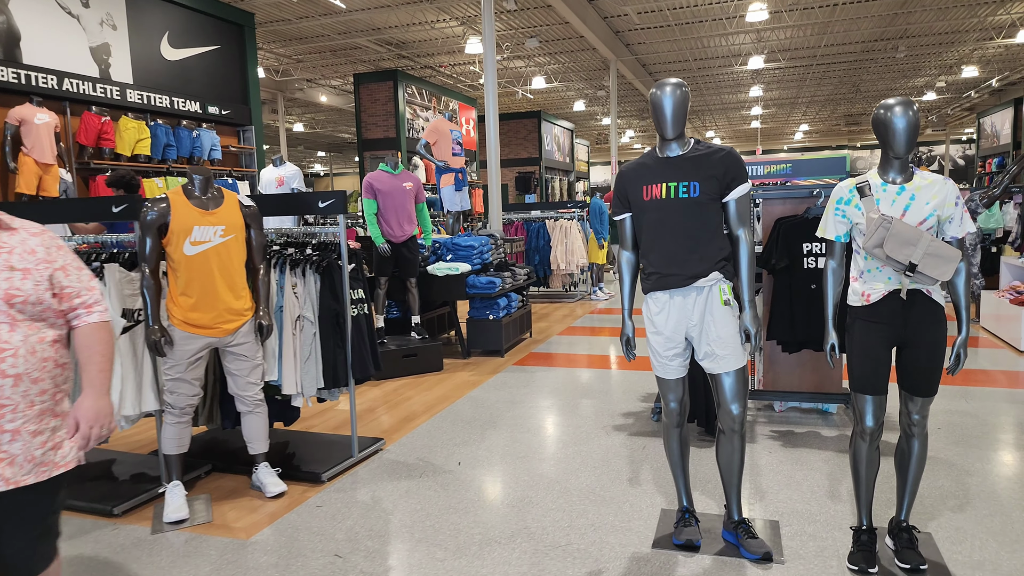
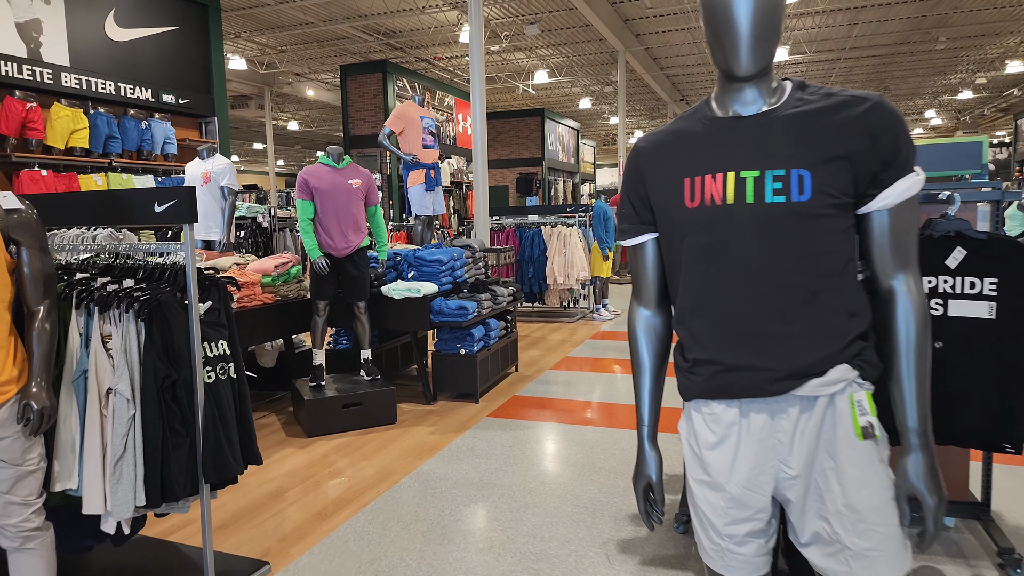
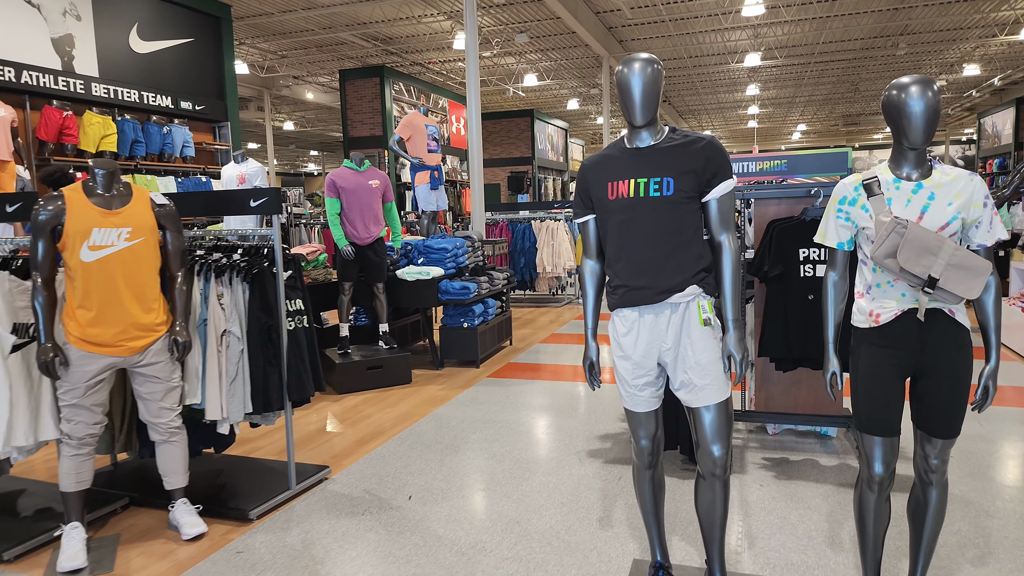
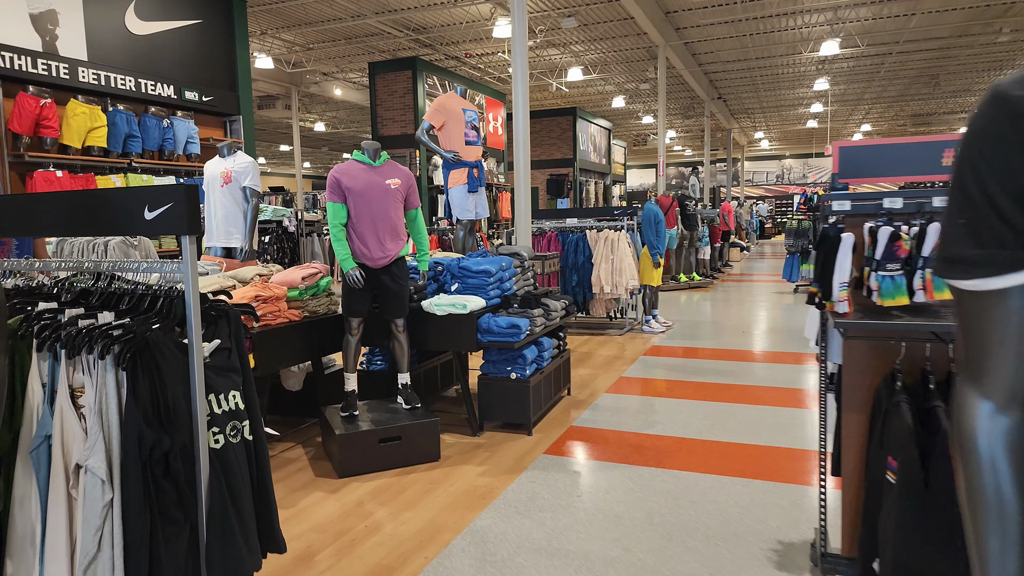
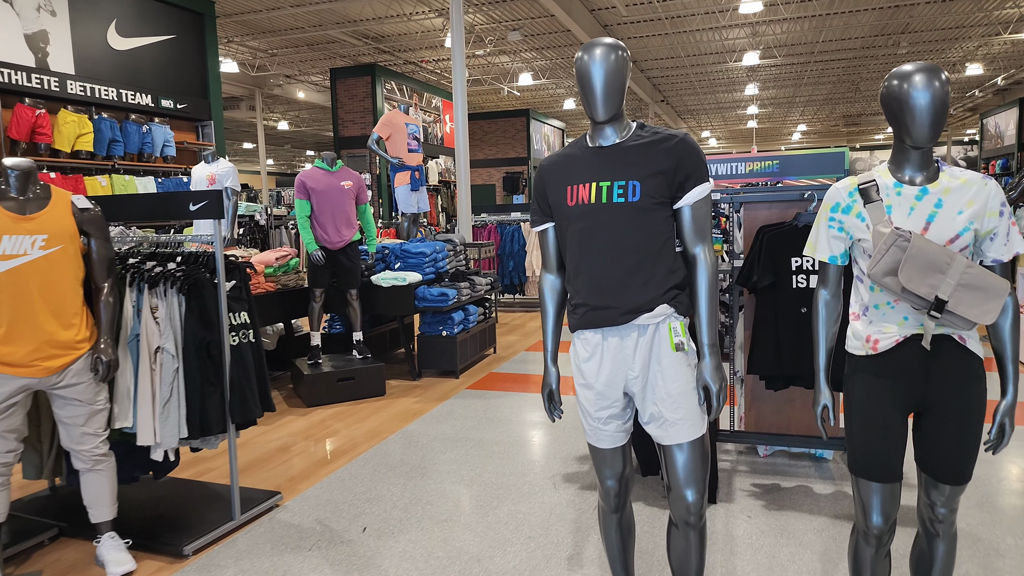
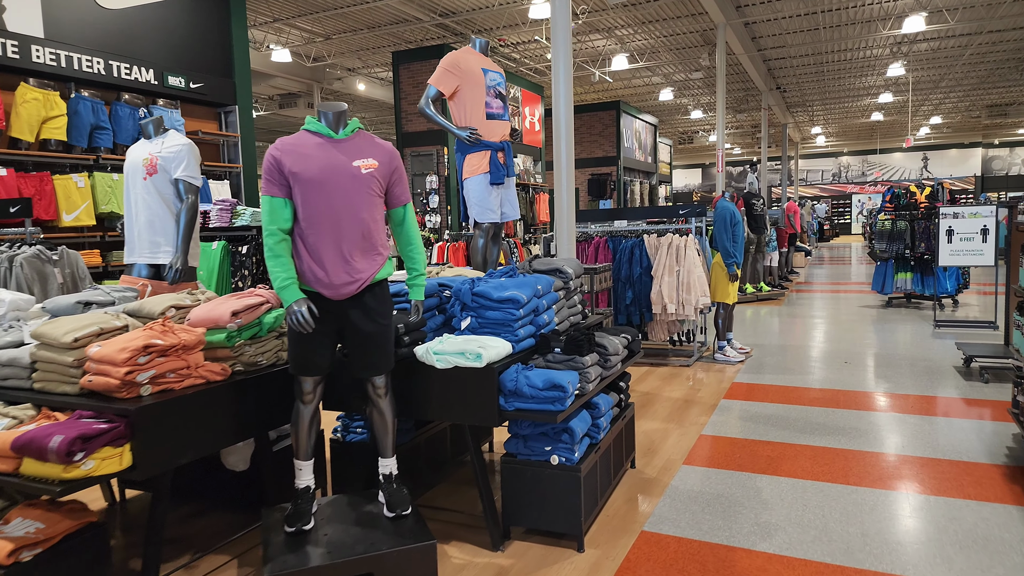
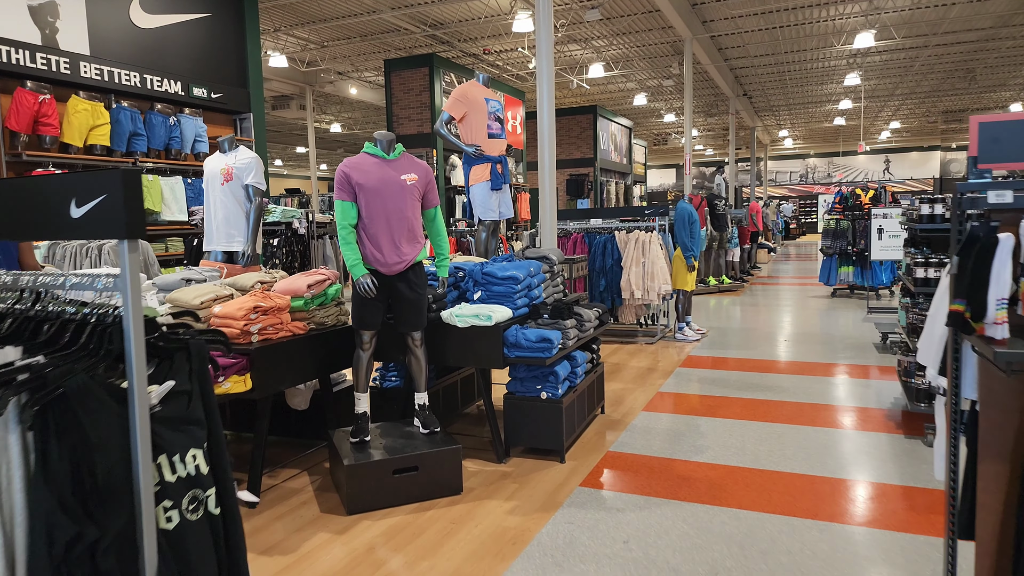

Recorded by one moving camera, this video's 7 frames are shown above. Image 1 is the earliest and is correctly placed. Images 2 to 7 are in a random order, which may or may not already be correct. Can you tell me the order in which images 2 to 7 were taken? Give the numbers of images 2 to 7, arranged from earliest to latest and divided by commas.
3, 5, 2, 4, 7, 6
